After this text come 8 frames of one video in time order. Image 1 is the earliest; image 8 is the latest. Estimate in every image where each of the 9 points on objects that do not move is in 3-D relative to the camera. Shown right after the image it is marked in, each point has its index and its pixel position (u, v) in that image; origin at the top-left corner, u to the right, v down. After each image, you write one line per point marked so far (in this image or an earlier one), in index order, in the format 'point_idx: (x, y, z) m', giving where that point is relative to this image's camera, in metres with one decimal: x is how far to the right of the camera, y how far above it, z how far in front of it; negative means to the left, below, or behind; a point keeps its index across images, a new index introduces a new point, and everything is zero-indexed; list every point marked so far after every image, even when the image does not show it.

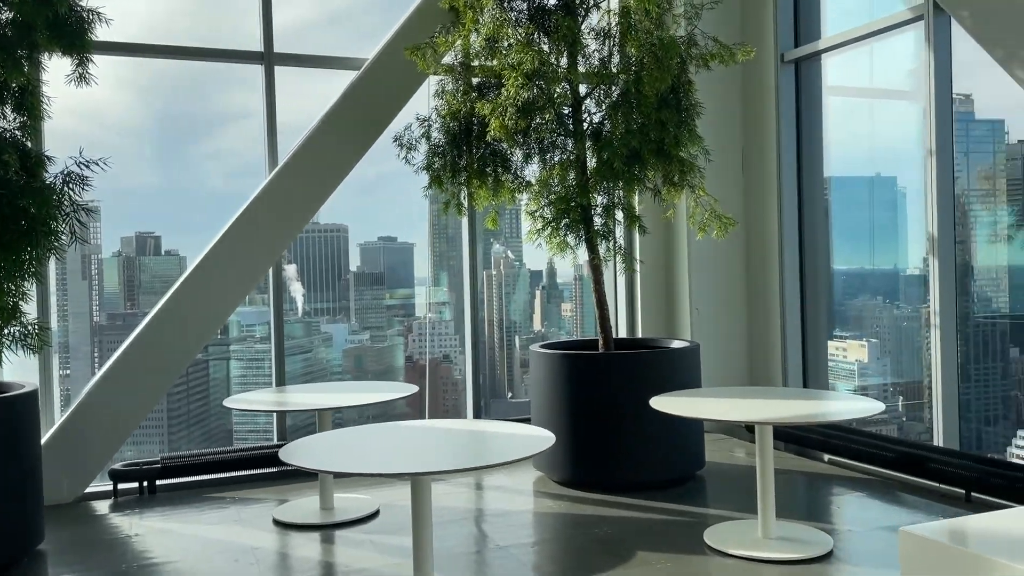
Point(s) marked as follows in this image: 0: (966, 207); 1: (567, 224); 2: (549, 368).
0: (+2.7, +0.5, +4.9) m
1: (+0.3, +0.3, +4.7) m
2: (+0.2, -0.5, +4.8) m
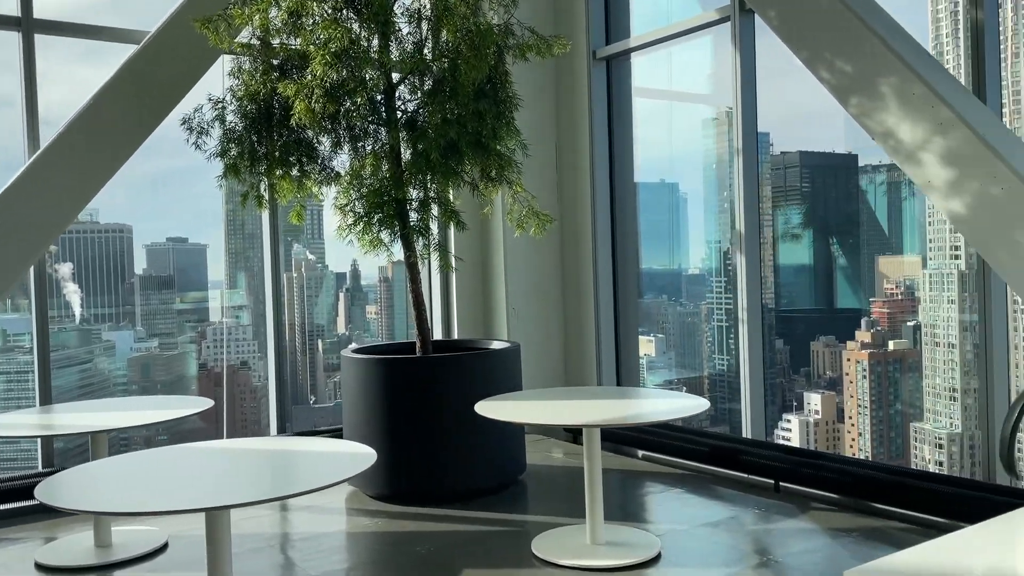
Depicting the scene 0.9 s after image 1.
0: (+1.6, +0.5, +5.1) m
1: (-0.7, +0.3, +4.4) m
2: (-0.8, -0.5, +4.5) m
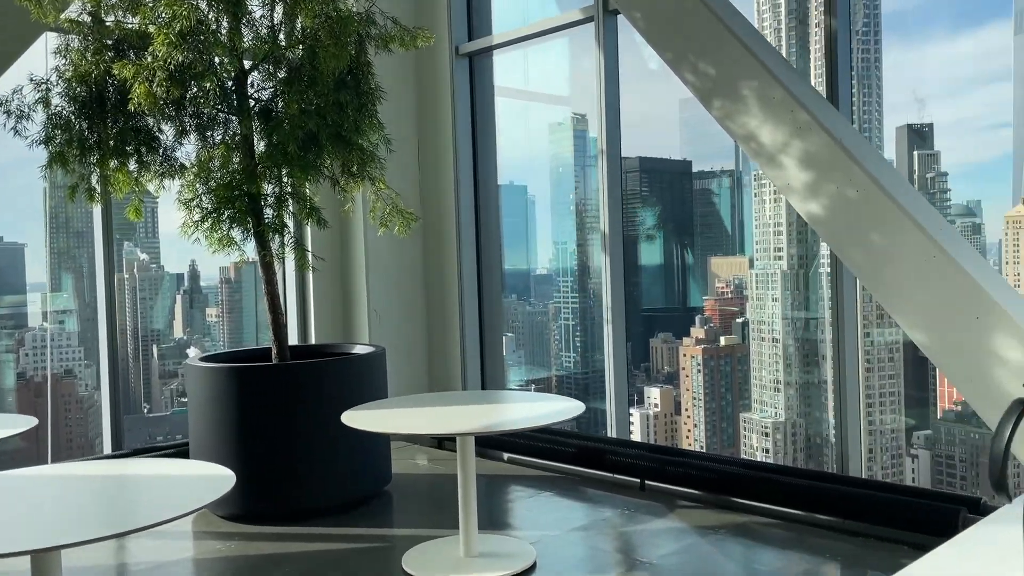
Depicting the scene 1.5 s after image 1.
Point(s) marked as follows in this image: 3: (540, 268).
0: (+0.8, +0.5, +5.2) m
1: (-1.3, +0.3, +4.0) m
2: (-1.4, -0.5, +4.1) m
3: (+0.2, +0.1, +5.8) m
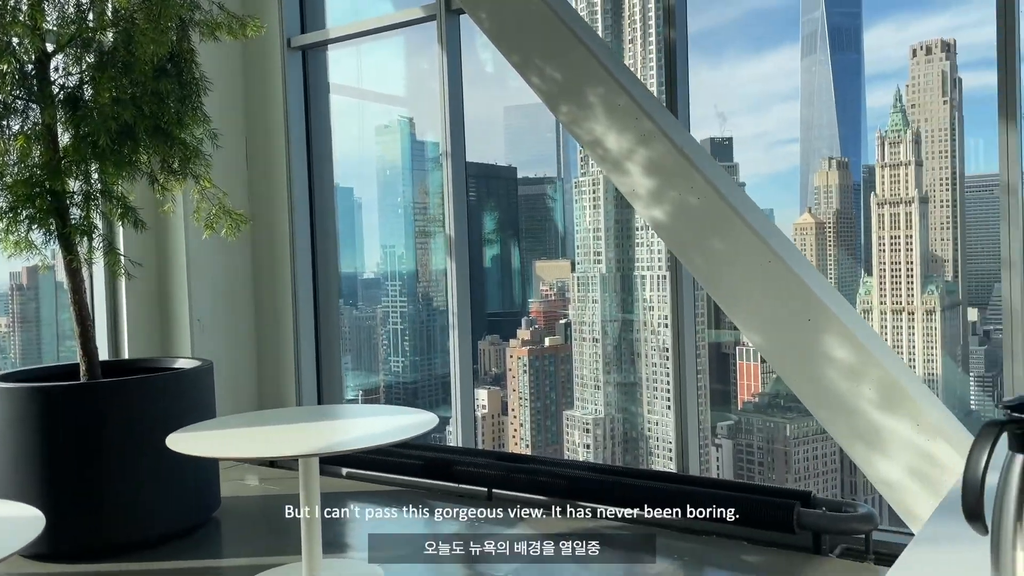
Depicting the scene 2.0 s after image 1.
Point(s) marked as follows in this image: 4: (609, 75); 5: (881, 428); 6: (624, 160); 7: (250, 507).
0: (-0.2, +0.4, +5.1) m
1: (-2.0, +0.3, +3.6) m
2: (-2.1, -0.5, +3.6) m
3: (-0.9, +0.1, +5.6) m
4: (+0.4, +0.9, +3.7) m
5: (+1.4, -0.5, +3.2) m
6: (+0.5, +0.6, +3.8) m
7: (-1.4, -1.2, +4.5) m
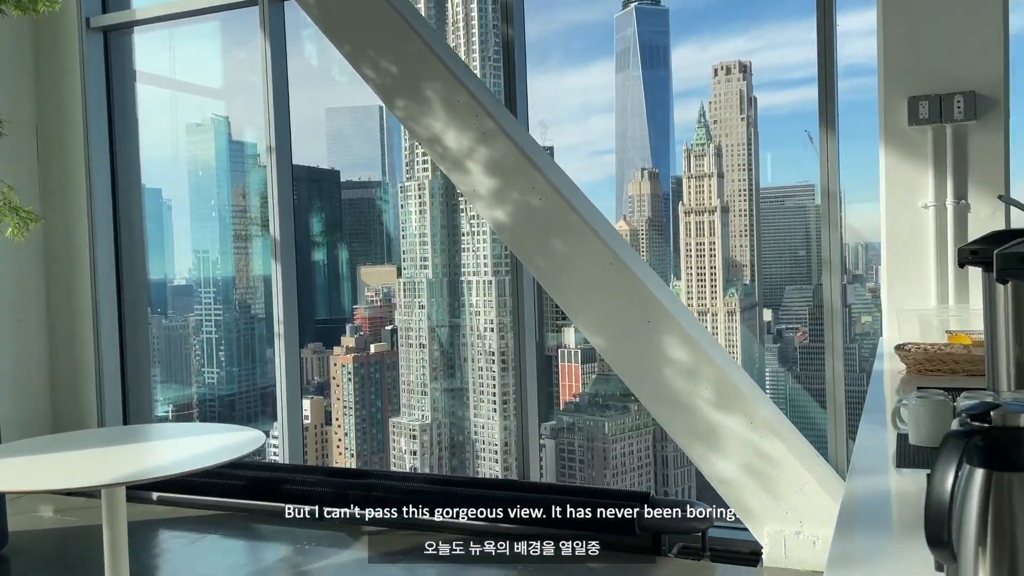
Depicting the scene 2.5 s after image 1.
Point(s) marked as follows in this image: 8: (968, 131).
0: (-1.2, +0.4, +4.8) m
1: (-2.6, +0.3, +2.9) m
2: (-2.8, -0.5, +3.0) m
3: (-2.0, +0.1, +5.1) m
4: (-0.3, +0.9, +3.6) m
5: (+0.8, -0.5, +3.3) m
6: (-0.2, +0.6, +3.6) m
7: (-2.2, -1.2, +4.0) m
8: (+1.5, +0.5, +2.8) m
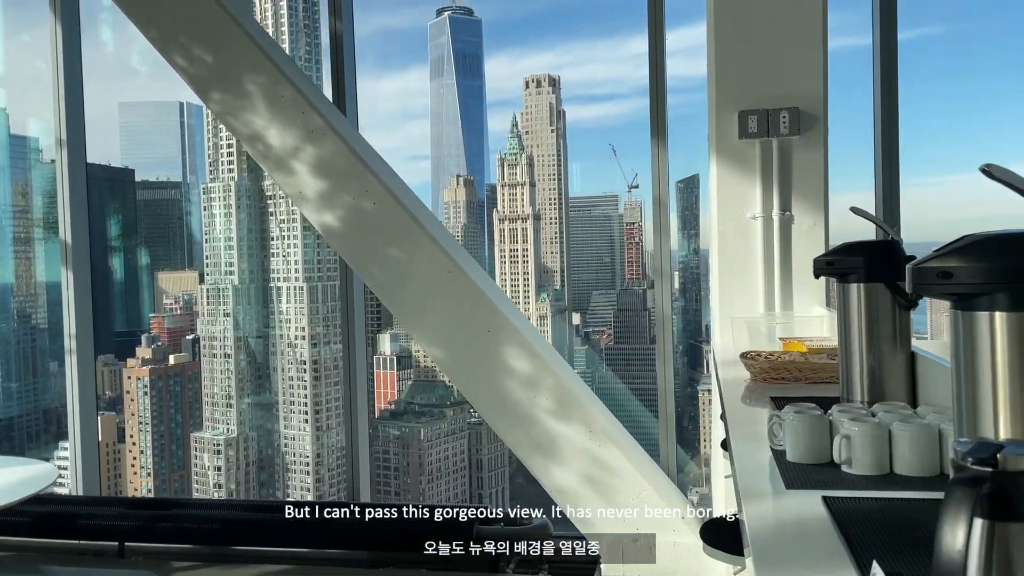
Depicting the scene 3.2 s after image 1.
0: (-2.1, +0.4, +4.3) m
1: (-3.1, +0.2, +2.2) m
2: (-3.2, -0.6, +2.2) m
3: (-2.9, 0.0, +4.5) m
4: (-0.9, +0.9, +3.3) m
5: (+0.2, -0.6, +3.3) m
6: (-0.9, +0.5, +3.4) m
7: (-2.9, -1.2, +3.3) m
8: (+1.0, +0.5, +2.9) m
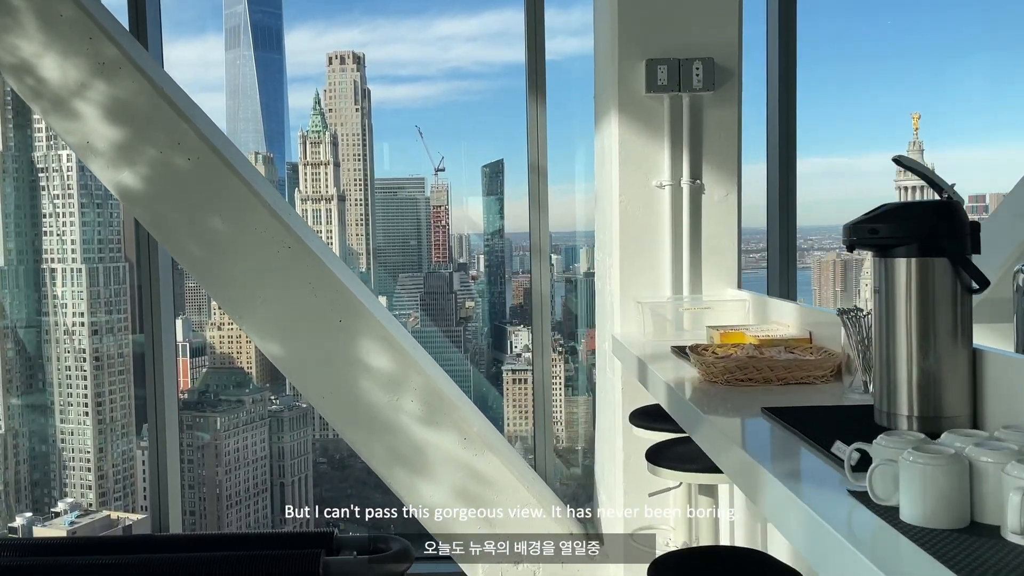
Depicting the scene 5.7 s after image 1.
0: (-2.7, +0.4, +3.2) m
1: (-3.2, +0.3, +0.9) m
2: (-3.3, -0.5, +0.9) m
3: (-3.6, +0.1, +3.2) m
4: (-1.4, +0.9, +2.5) m
5: (-0.3, -0.5, +2.7) m
6: (-1.3, +0.6, +2.6) m
7: (-3.3, -1.2, +2.1) m
8: (+0.6, +0.5, +2.5) m
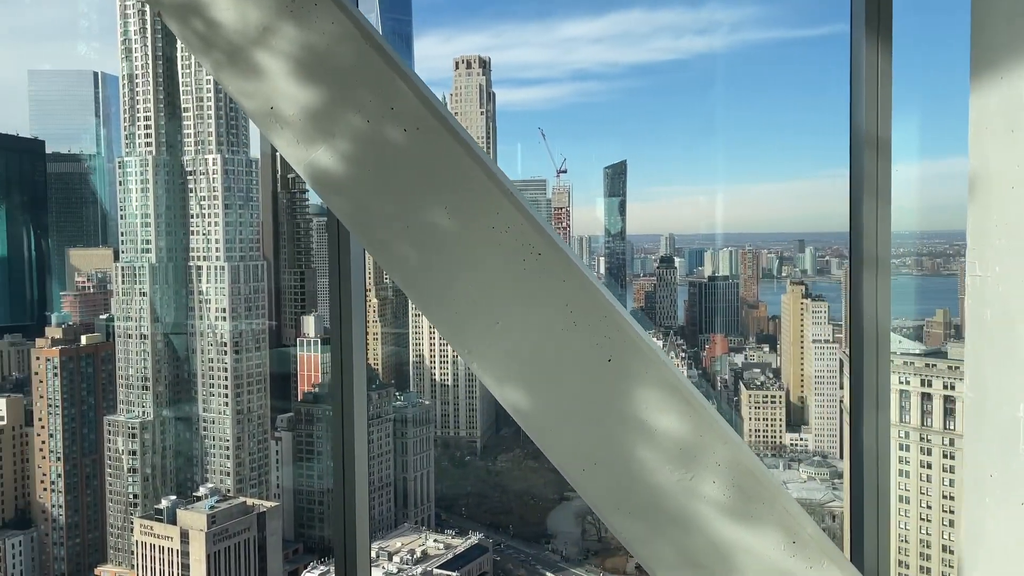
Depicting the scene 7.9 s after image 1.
0: (-1.8, +0.4, +2.7) m
1: (-2.7, +0.3, +0.5) m
2: (-2.8, -0.6, +0.5) m
3: (-2.7, +0.1, +2.8) m
4: (-0.6, +0.9, +1.8) m
5: (+0.5, -0.6, +1.9) m
6: (-0.6, +0.5, +1.9) m
7: (-2.6, -1.2, +1.6) m
8: (+1.3, +0.5, +1.5) m
